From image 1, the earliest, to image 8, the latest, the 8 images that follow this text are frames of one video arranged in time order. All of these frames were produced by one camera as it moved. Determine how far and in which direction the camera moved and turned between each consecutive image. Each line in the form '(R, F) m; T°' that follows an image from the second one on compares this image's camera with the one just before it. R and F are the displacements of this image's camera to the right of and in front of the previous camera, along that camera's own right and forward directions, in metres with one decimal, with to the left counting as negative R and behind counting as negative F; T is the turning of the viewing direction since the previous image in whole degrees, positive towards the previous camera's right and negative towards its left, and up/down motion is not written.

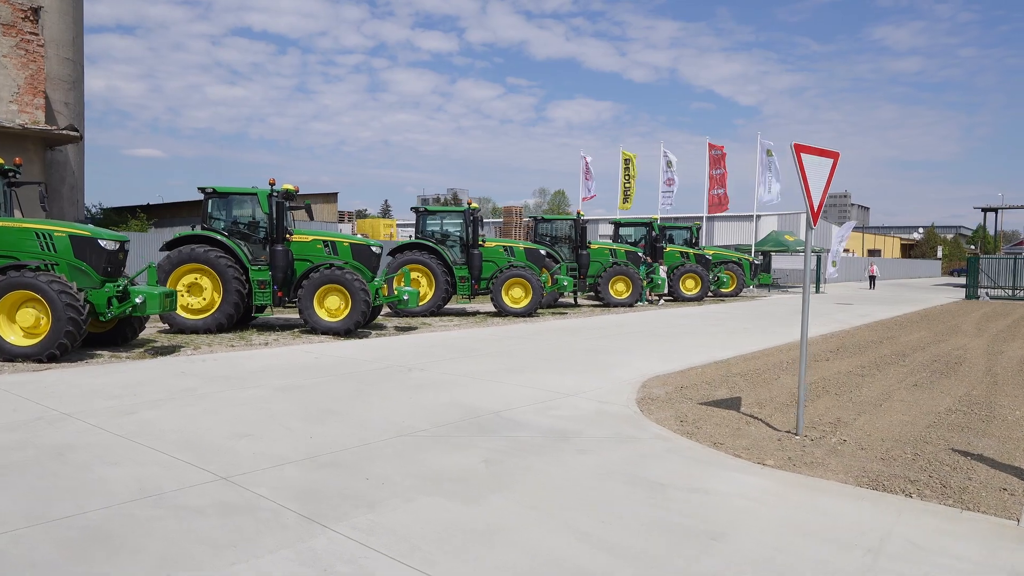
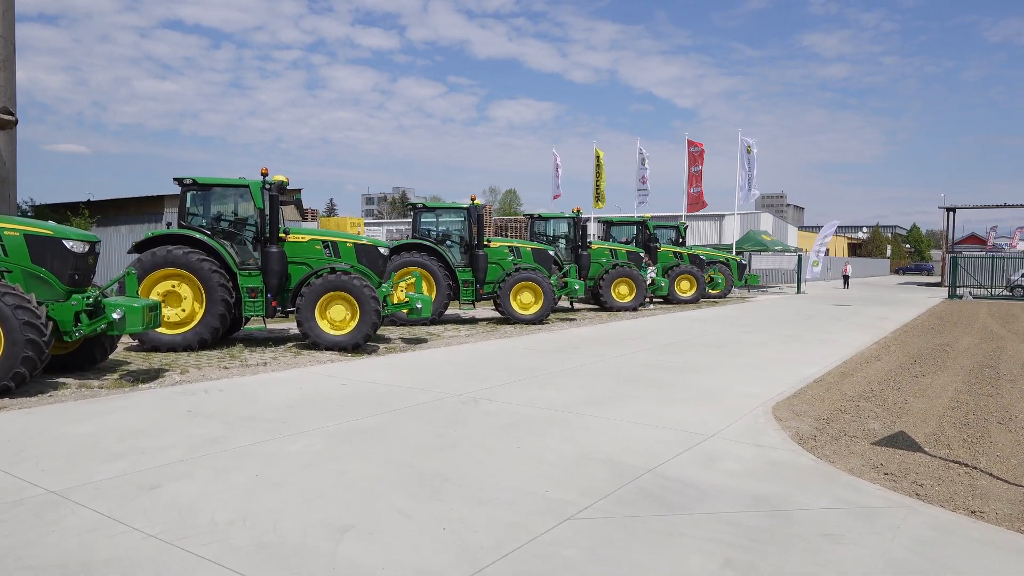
(-1.3, +1.5) m; +5°
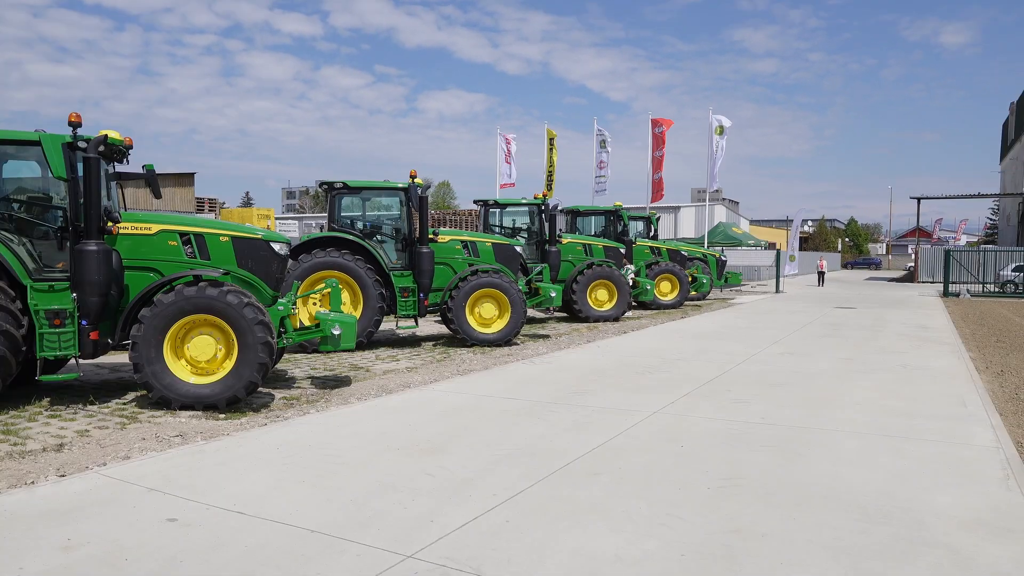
(-0.2, +3.7) m; +5°
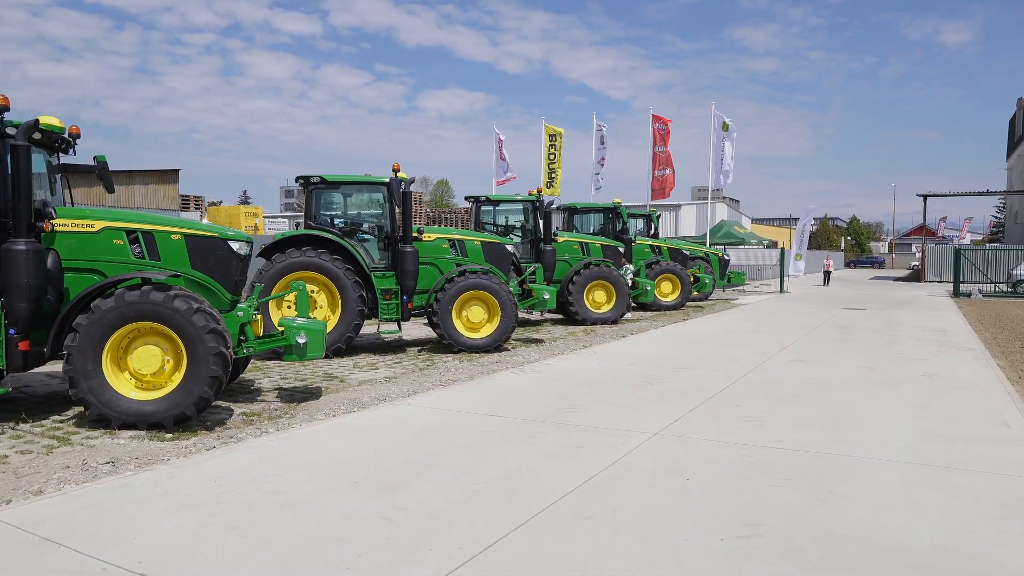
(+0.1, +0.7) m; 0°
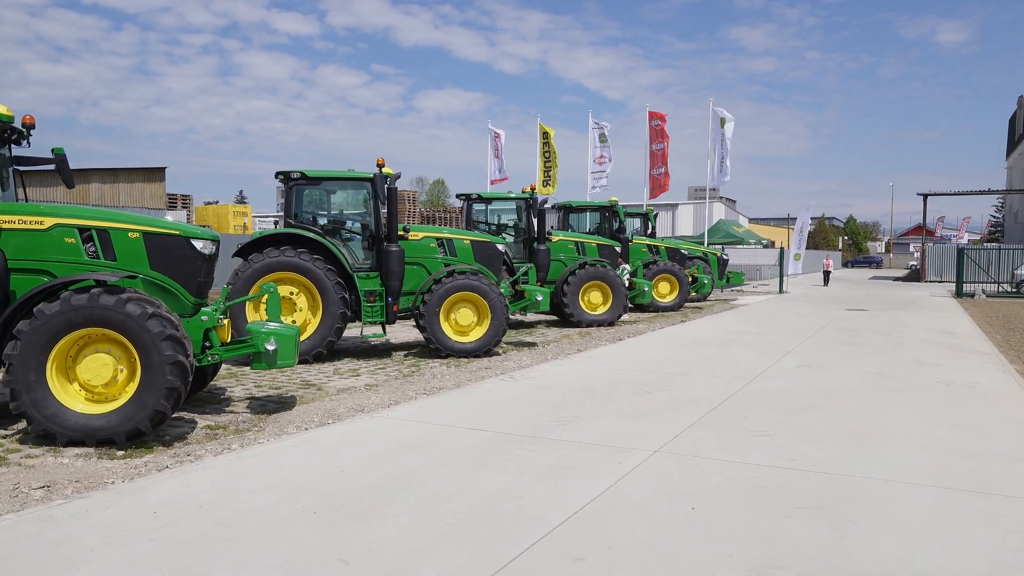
(+0.1, +0.5) m; 0°
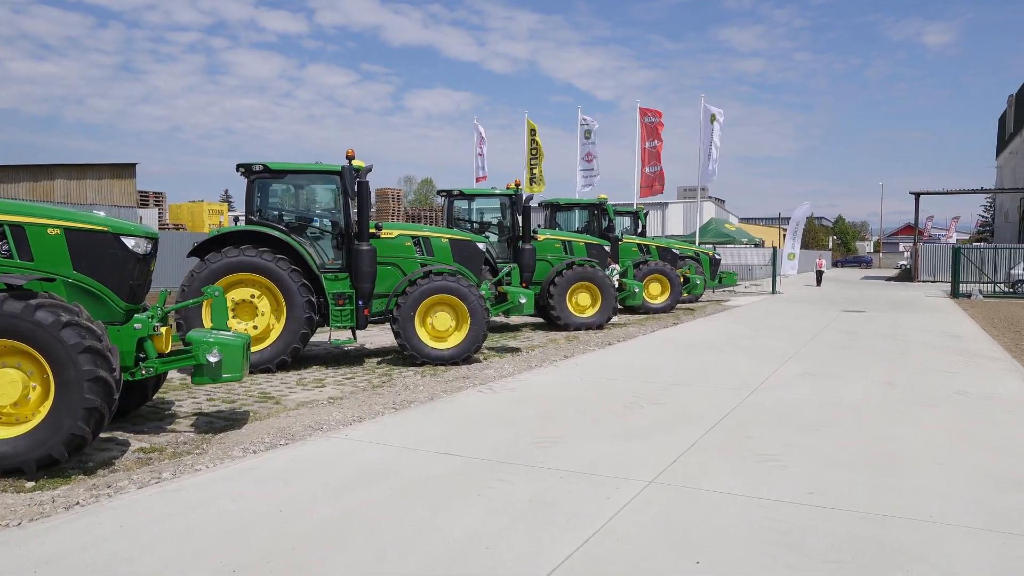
(+0.1, +0.7) m; +1°
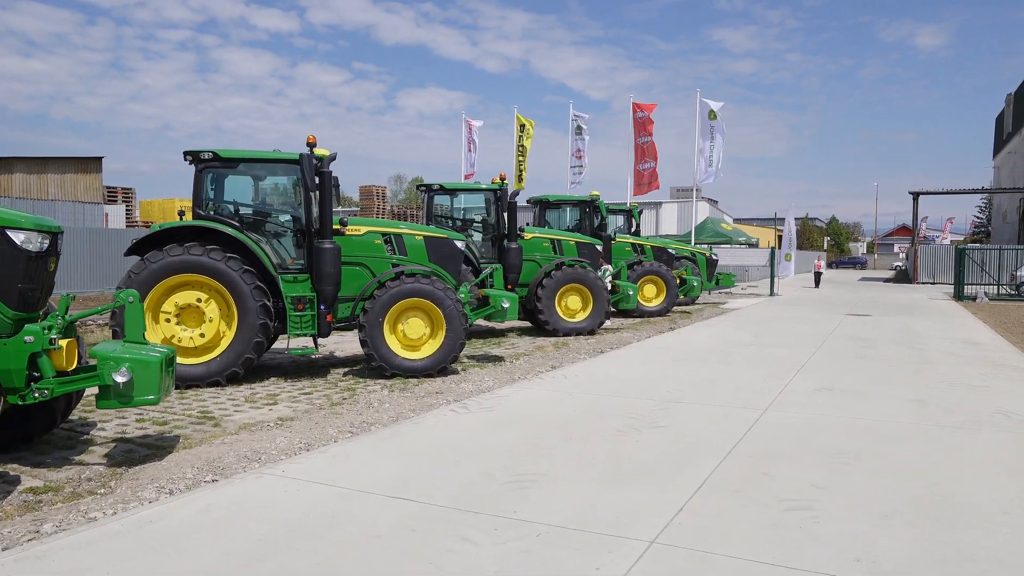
(+0.1, +0.9) m; +1°
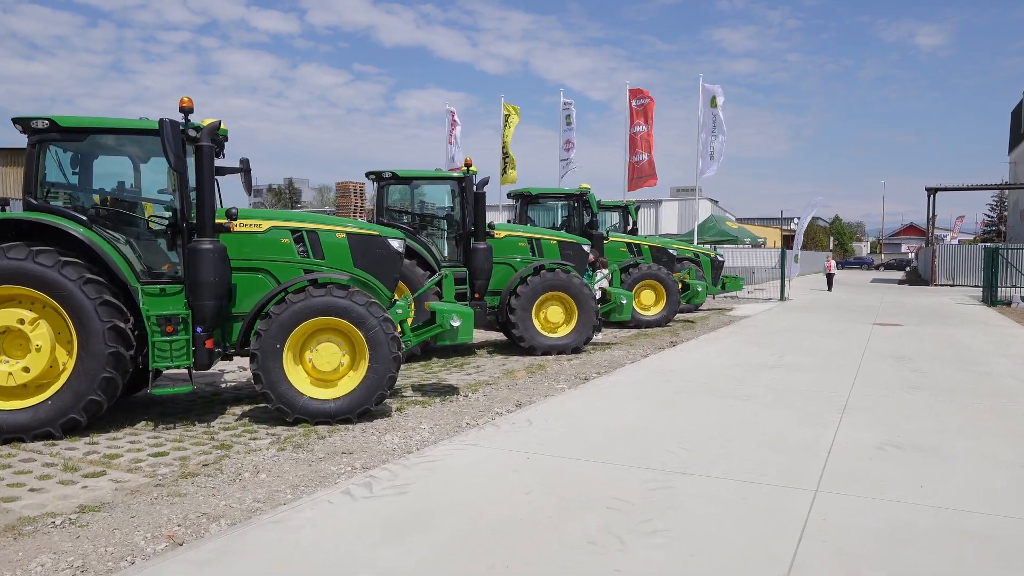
(+0.5, +2.1) m; 0°
